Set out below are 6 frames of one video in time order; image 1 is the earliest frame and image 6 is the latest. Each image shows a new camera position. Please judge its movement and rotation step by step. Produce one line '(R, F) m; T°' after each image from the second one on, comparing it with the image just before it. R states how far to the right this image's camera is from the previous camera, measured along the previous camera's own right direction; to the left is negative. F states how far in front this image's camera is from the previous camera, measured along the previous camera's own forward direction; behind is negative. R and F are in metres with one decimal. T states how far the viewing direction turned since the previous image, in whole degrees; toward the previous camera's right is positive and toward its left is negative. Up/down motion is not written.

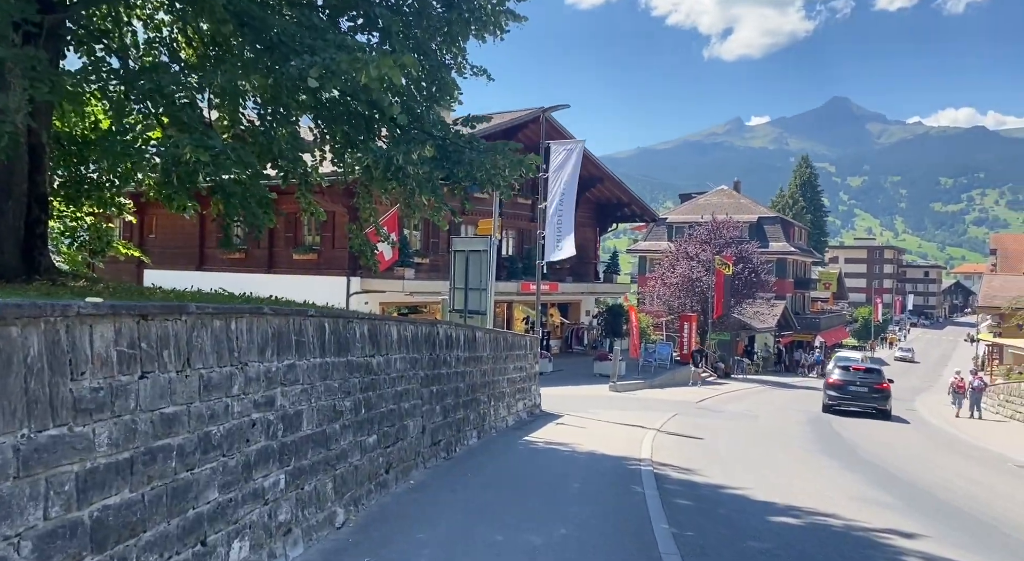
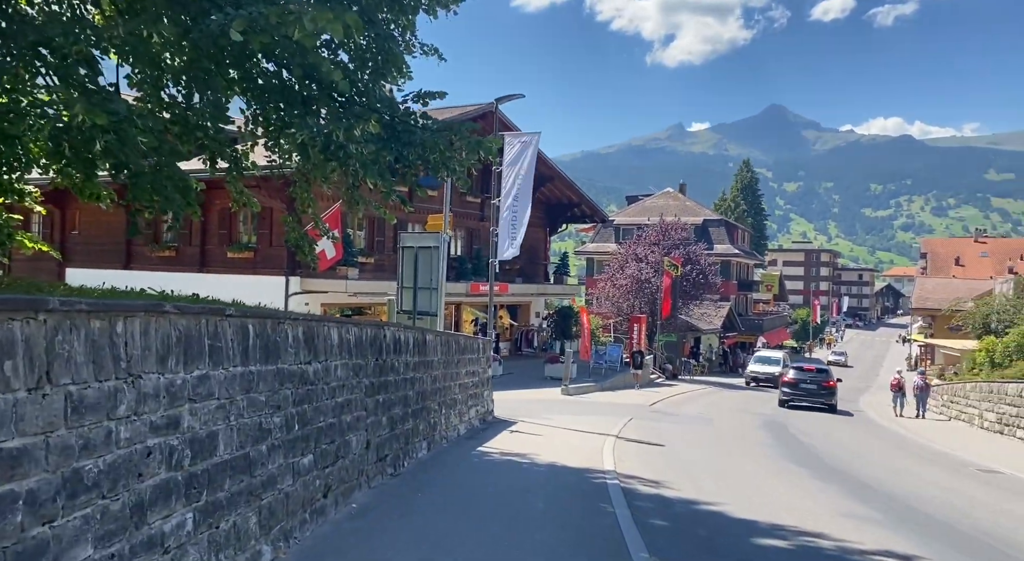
(-0.1, +1.0) m; +3°
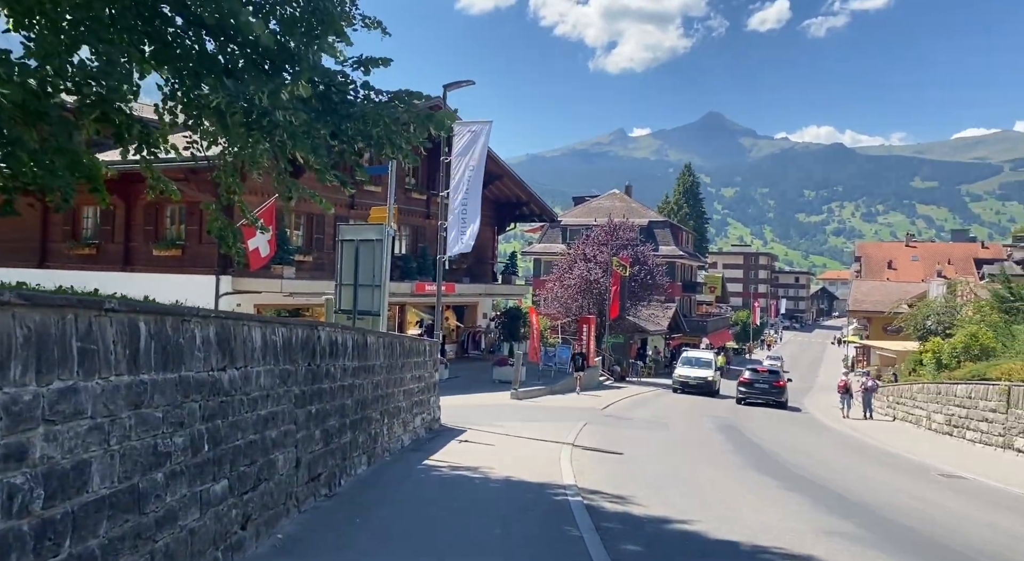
(-0.1, +1.0) m; +4°
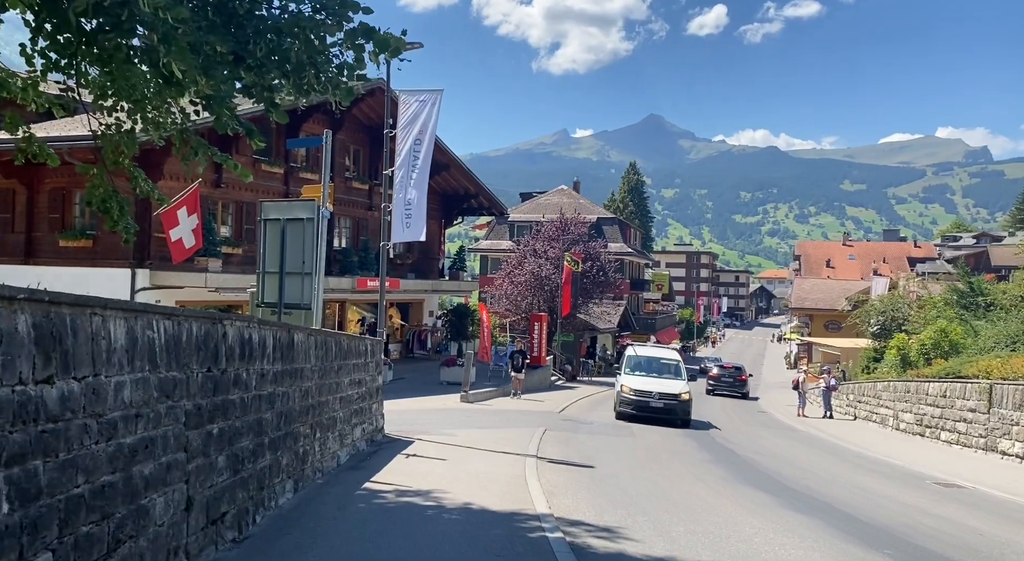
(-0.1, +1.9) m; +4°
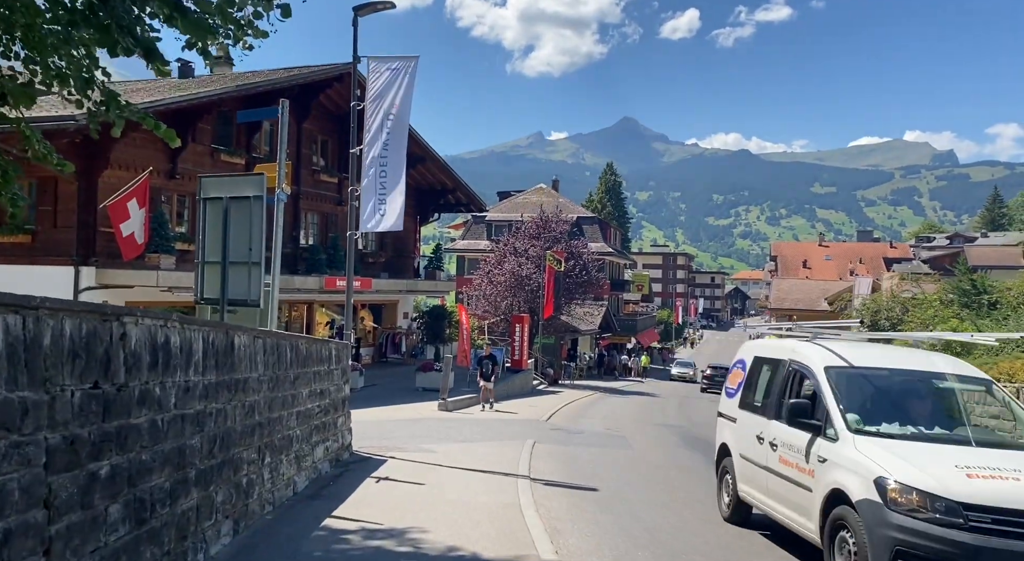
(-0.2, +1.8) m; +2°
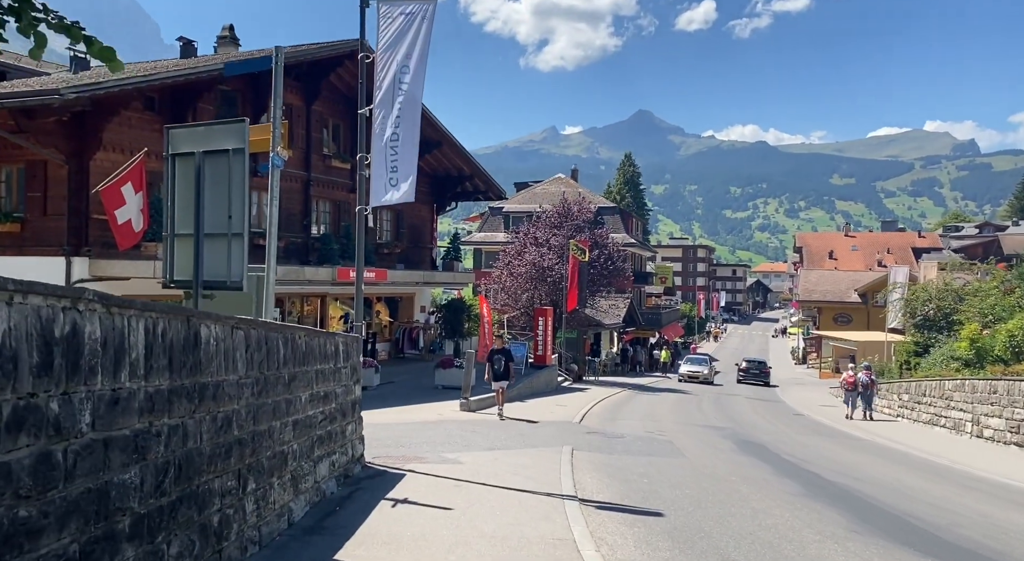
(-0.2, +1.9) m; -1°
